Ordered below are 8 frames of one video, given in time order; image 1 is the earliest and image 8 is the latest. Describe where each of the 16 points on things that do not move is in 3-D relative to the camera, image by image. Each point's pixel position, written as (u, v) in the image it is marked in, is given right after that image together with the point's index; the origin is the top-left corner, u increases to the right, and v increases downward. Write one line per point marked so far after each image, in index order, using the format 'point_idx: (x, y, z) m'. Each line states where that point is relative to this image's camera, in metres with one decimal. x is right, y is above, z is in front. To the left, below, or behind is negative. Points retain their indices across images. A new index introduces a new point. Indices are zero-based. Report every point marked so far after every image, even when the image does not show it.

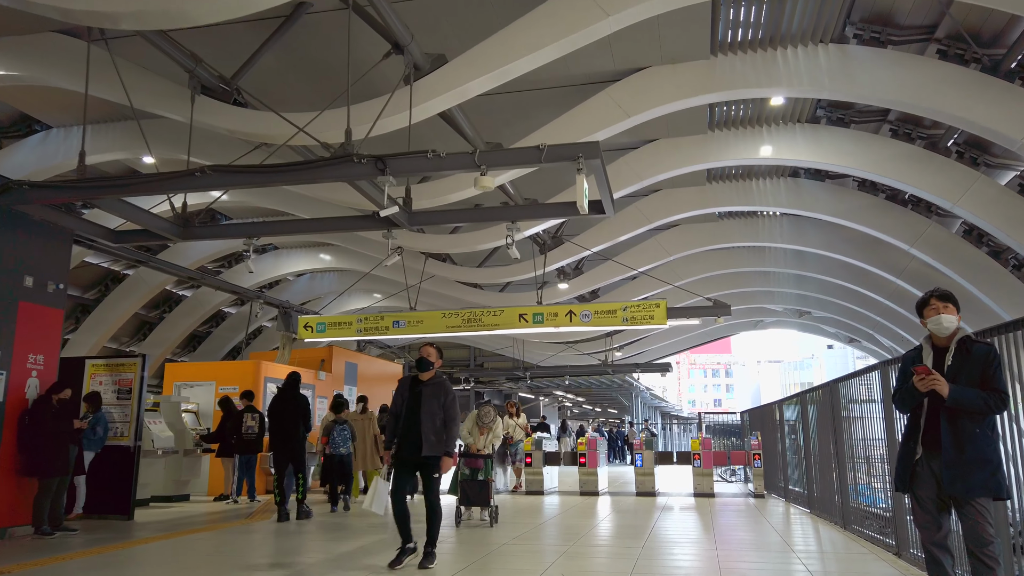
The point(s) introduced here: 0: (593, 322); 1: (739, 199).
0: (+1.4, -0.6, +13.1) m
1: (+4.2, +1.7, +13.9) m
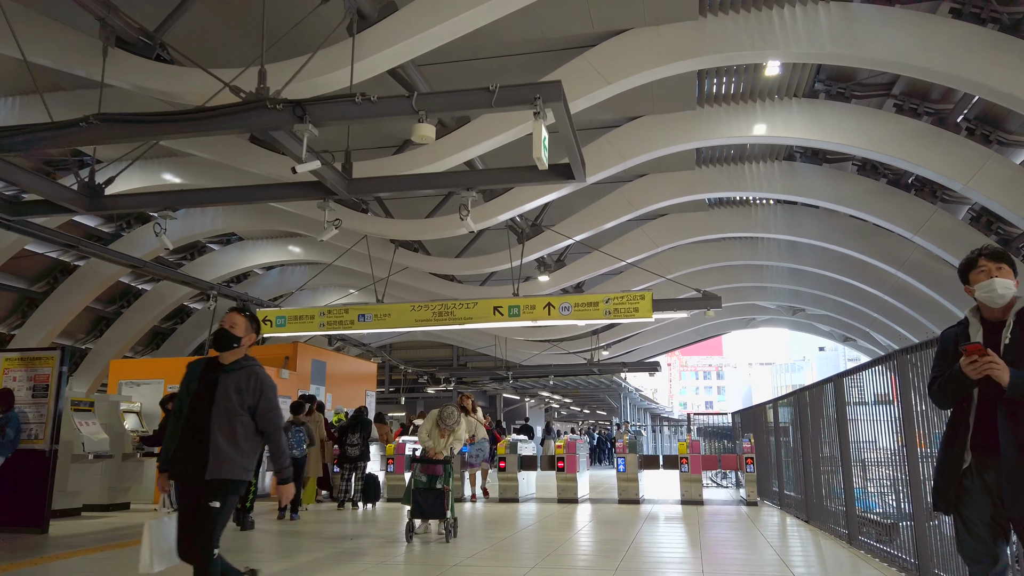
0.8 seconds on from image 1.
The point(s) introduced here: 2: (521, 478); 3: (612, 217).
0: (+1.0, -0.5, +12.1) m
1: (+3.8, +1.8, +12.9) m
2: (+0.1, -3.1, +12.0) m
3: (+1.8, +1.3, +13.4) m
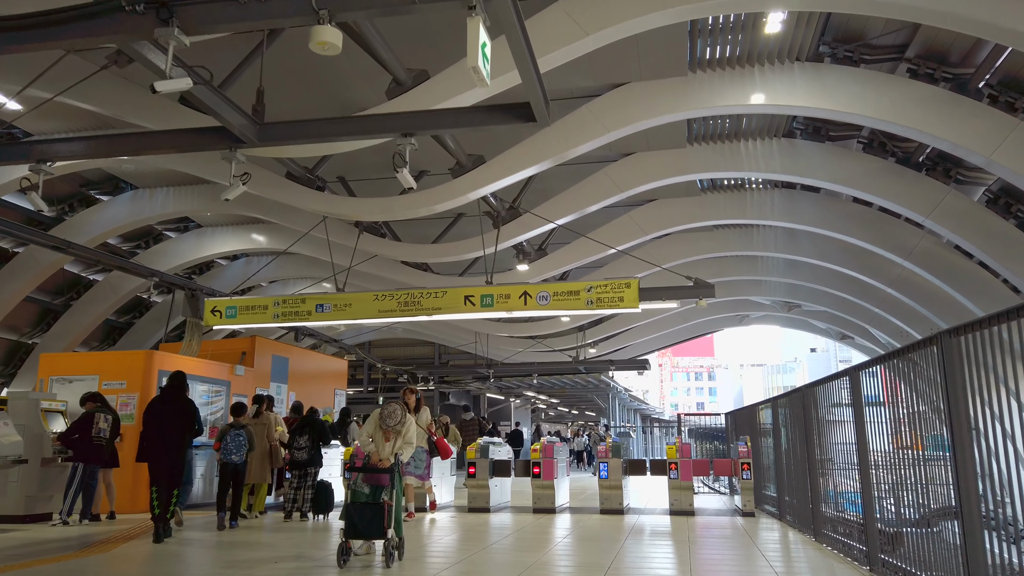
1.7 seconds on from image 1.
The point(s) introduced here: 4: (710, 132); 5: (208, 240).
0: (+0.6, -0.3, +11.0) m
1: (+3.4, +2.0, +11.8) m
2: (-0.3, -2.9, +10.9) m
3: (+1.4, +1.5, +12.3) m
4: (+3.1, +2.4, +11.6) m
5: (-6.5, +1.0, +16.1) m
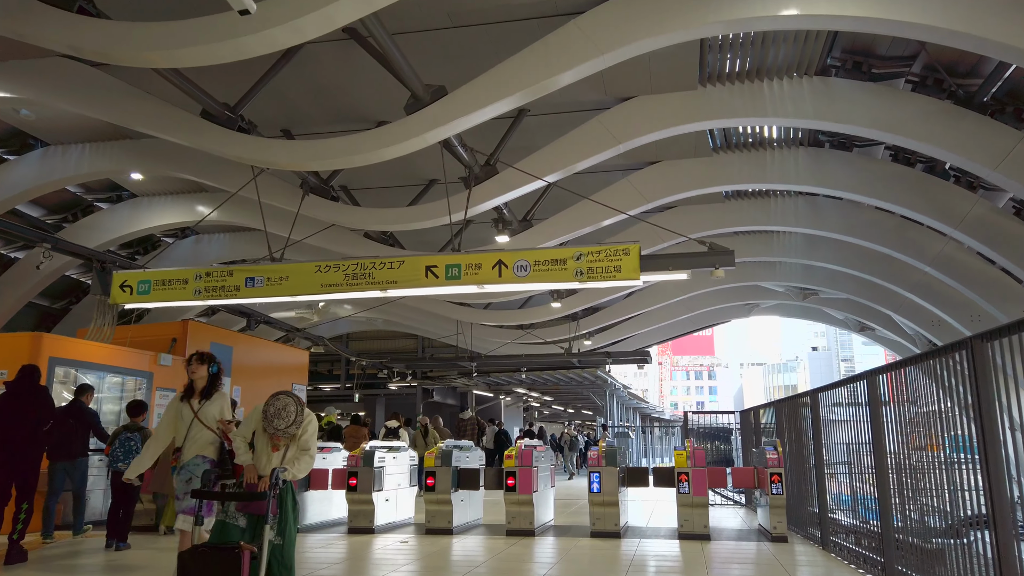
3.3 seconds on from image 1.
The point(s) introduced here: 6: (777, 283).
0: (+0.2, +0.1, +8.9) m
1: (+3.0, +2.4, +9.7) m
2: (-0.6, -2.5, +8.8) m
3: (+1.0, +1.9, +10.2) m
4: (+2.7, +2.8, +9.5) m
5: (-6.9, +1.4, +14.0) m
6: (+6.6, +0.1, +18.7) m
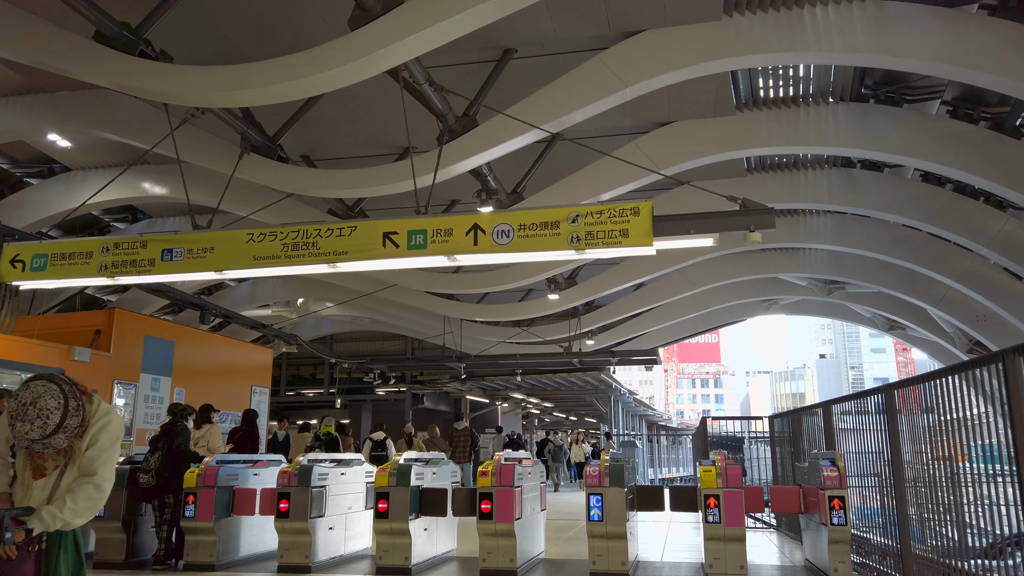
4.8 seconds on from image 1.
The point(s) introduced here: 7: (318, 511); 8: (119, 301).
0: (0.0, +0.4, +7.0) m
1: (+2.8, +2.6, +7.9) m
2: (-0.8, -2.2, +6.9) m
3: (+0.8, +2.1, +8.3) m
4: (+2.5, +3.1, +7.7) m
5: (-7.1, +1.6, +12.2) m
6: (+6.4, +0.3, +16.8) m
7: (-1.8, -2.0, +6.7) m
8: (-8.9, -0.3, +16.9) m
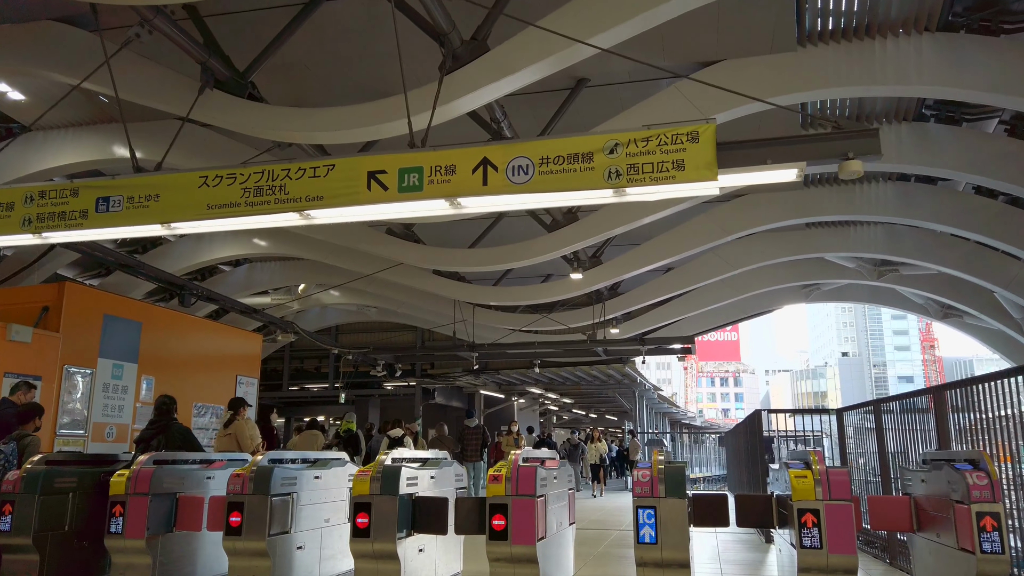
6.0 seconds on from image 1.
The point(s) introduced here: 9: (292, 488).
0: (+0.2, +0.8, +5.4) m
1: (+3.0, +3.0, +6.3) m
2: (-0.7, -1.8, +5.3) m
3: (+1.0, +2.5, +6.8) m
4: (+2.7, +3.4, +6.0) m
5: (-6.8, +2.0, +10.8) m
6: (+6.8, +0.7, +15.1) m
7: (-1.6, -1.7, +5.2) m
8: (-8.5, +0.1, +15.5) m
9: (-1.6, -1.4, +5.4) m
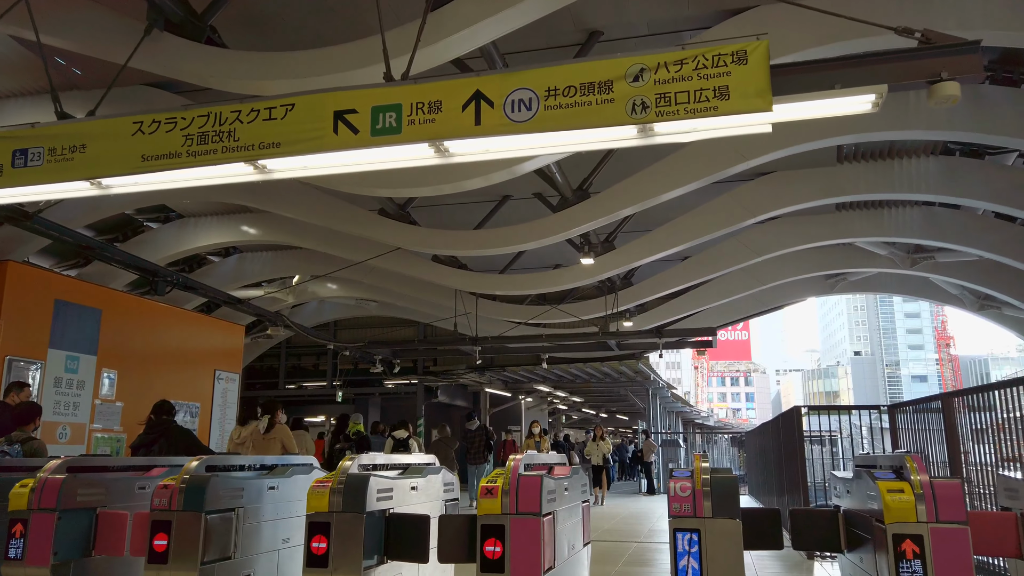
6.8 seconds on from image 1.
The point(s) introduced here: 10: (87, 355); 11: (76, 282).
0: (+0.2, +1.0, +4.3) m
1: (+3.0, +3.2, +5.1) m
2: (-0.7, -1.6, +4.3) m
3: (+1.0, +2.7, +5.7) m
4: (+2.7, +3.7, +4.9) m
5: (-6.8, +2.2, +9.8) m
6: (+6.9, +0.9, +13.9) m
7: (-1.6, -1.5, +4.2) m
8: (-8.4, +0.2, +14.5) m
9: (-1.6, -1.2, +4.3) m
10: (-4.8, -0.8, +8.5) m
11: (-4.9, +0.1, +8.4) m
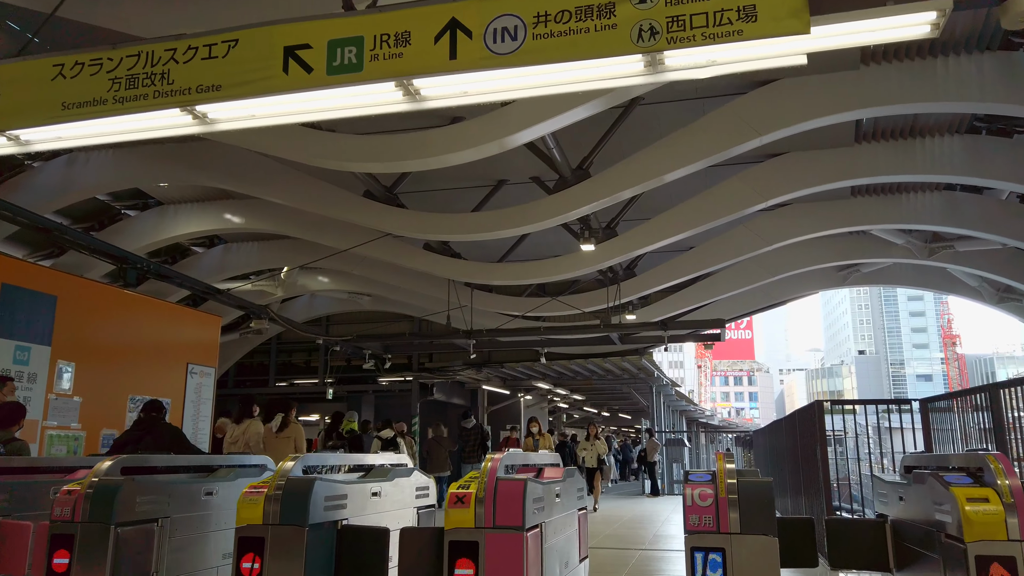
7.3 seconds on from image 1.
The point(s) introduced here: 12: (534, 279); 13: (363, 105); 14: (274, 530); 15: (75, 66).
0: (+0.1, +1.1, +3.6) m
1: (+2.9, +3.4, +4.4) m
2: (-0.8, -1.5, +3.5) m
3: (+0.9, +2.9, +4.9) m
4: (+2.6, +3.8, +4.2) m
5: (-6.8, +2.3, +9.1) m
6: (+6.8, +1.1, +13.1) m
7: (-1.7, -1.3, +3.4) m
8: (-8.5, +0.4, +13.8) m
9: (-1.7, -1.1, +3.6) m
10: (-4.9, -0.6, +7.8) m
11: (-5.0, +0.2, +7.7) m
12: (+0.3, +0.1, +13.3) m
13: (-0.8, +1.0, +3.9) m
14: (-1.0, -1.1, +3.4) m
15: (-2.5, +1.3, +4.3) m
